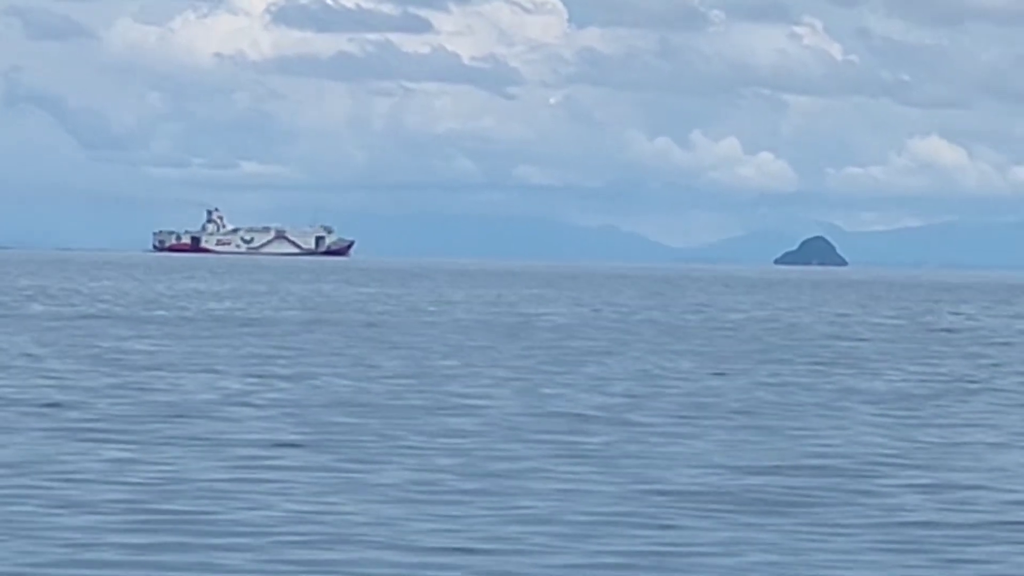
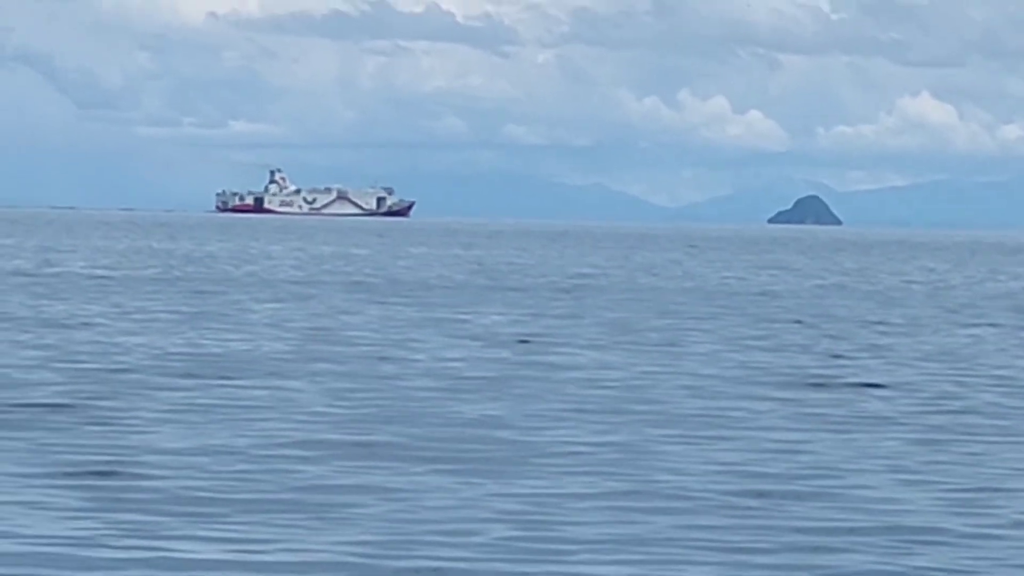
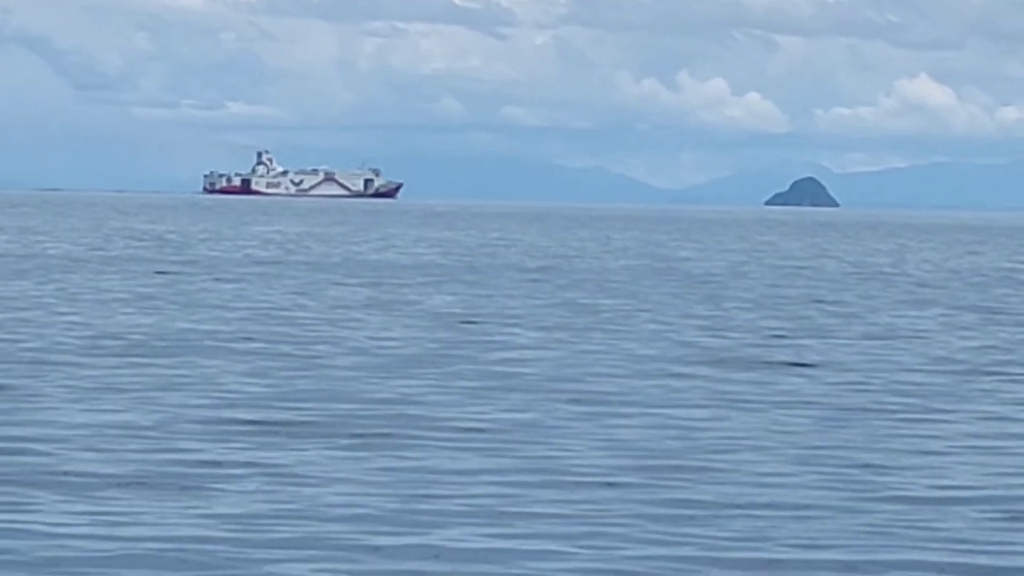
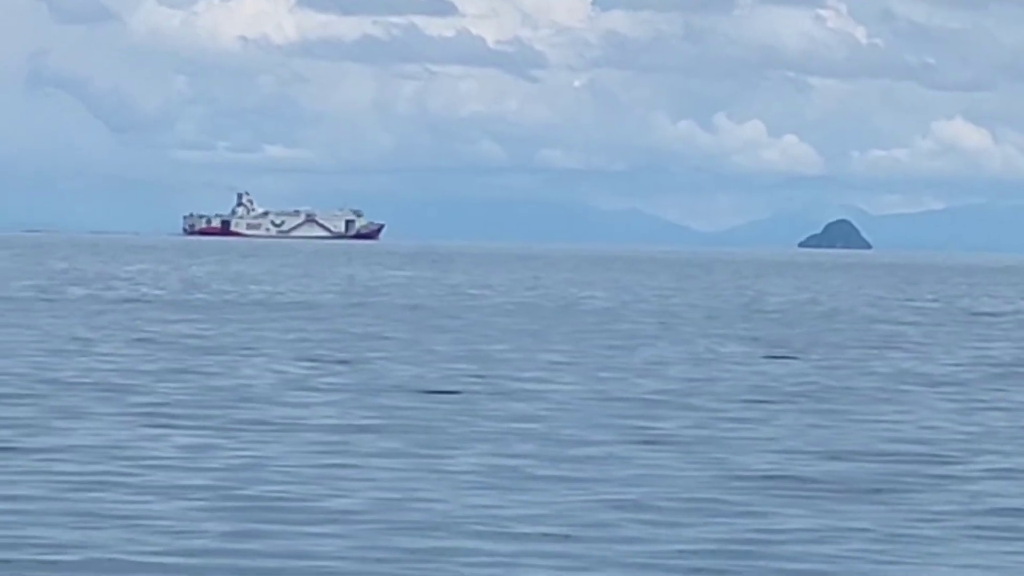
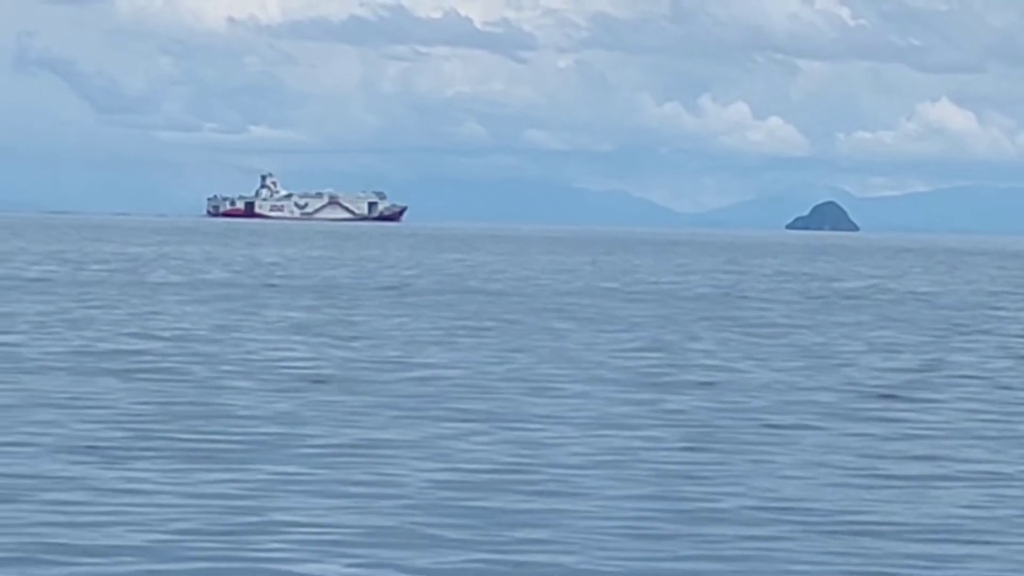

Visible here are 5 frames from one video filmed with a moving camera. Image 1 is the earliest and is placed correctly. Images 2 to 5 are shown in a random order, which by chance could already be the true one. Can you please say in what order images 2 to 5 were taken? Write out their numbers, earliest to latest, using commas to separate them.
4, 5, 3, 2
